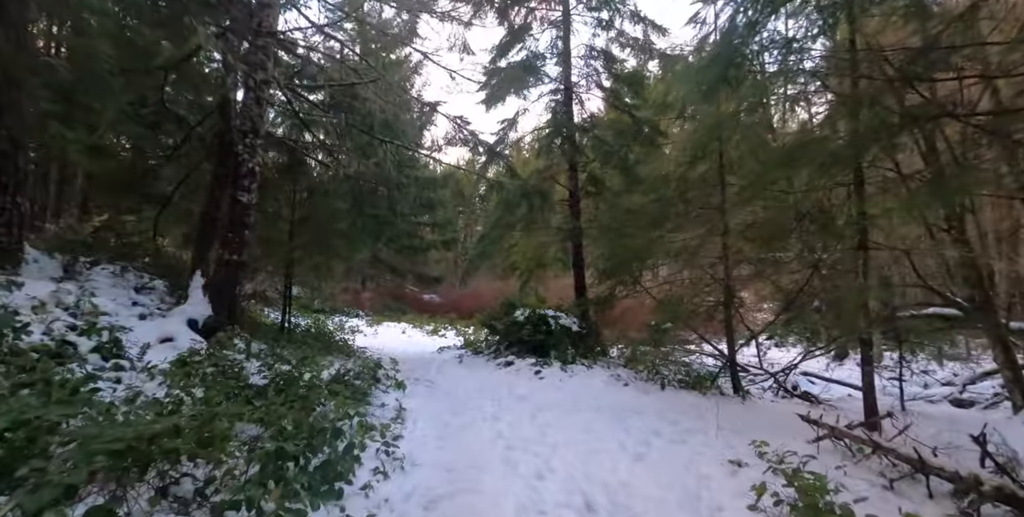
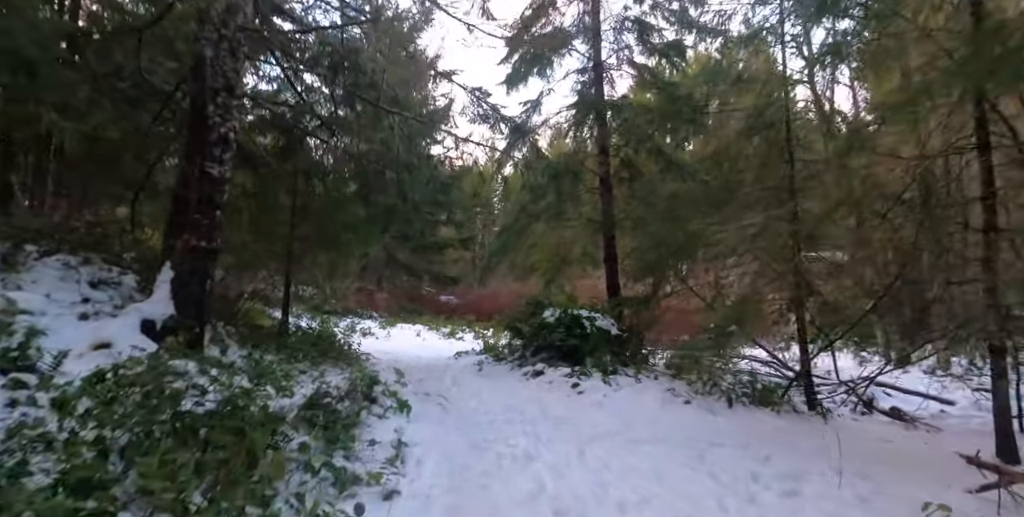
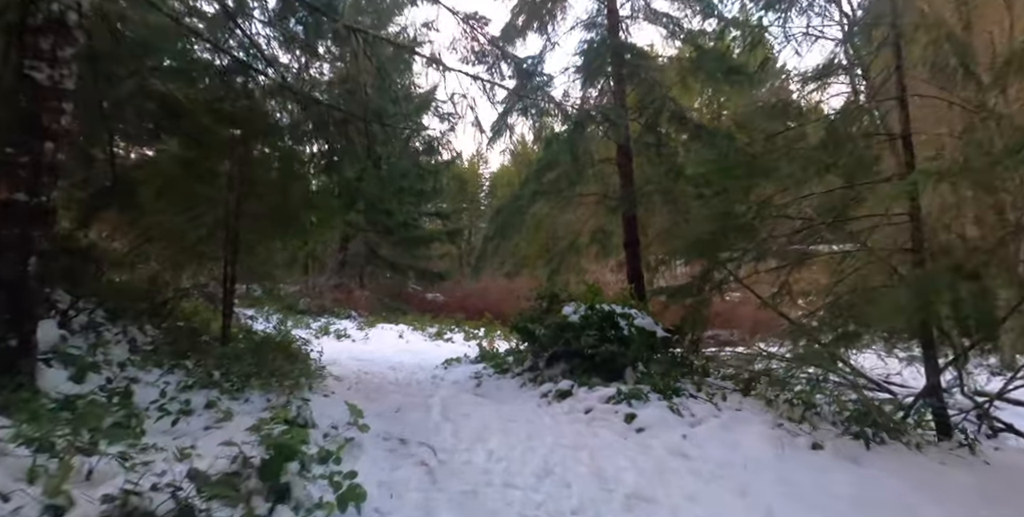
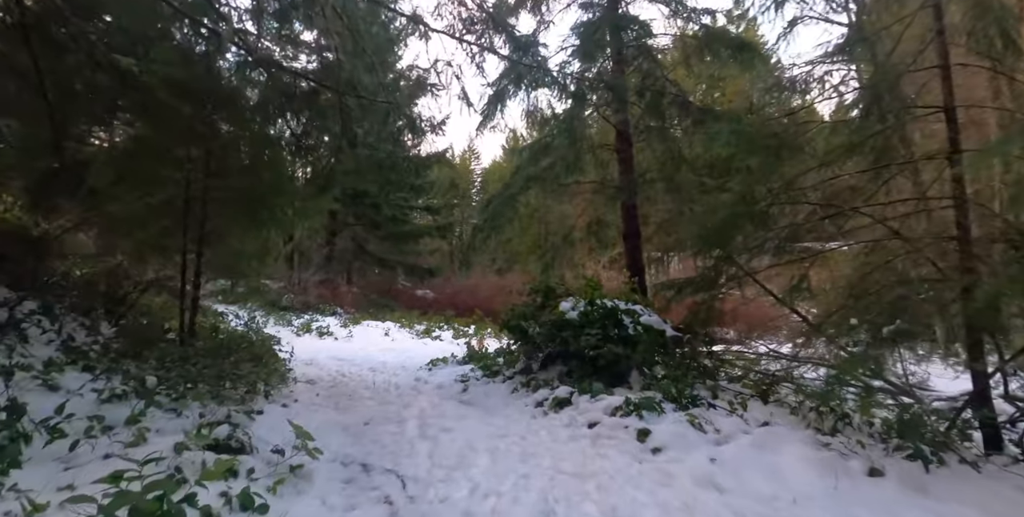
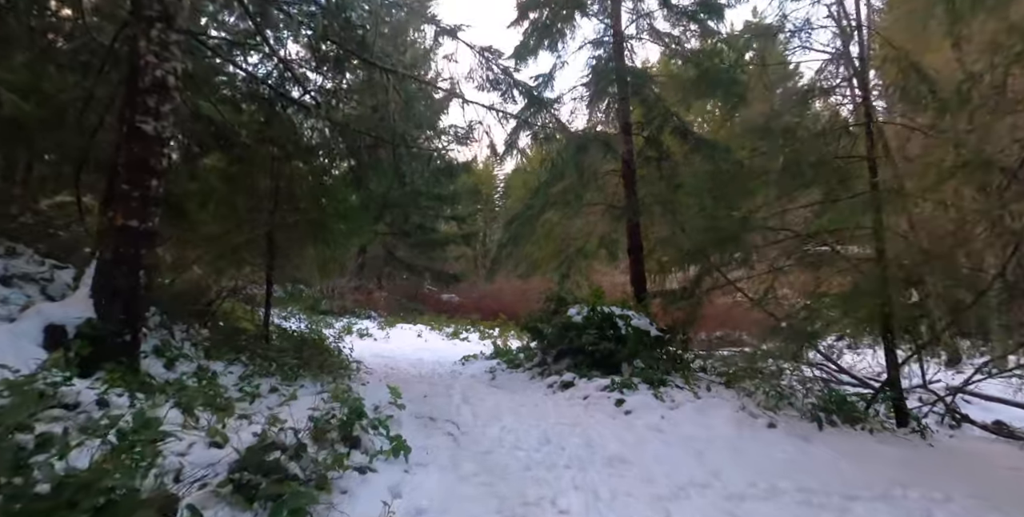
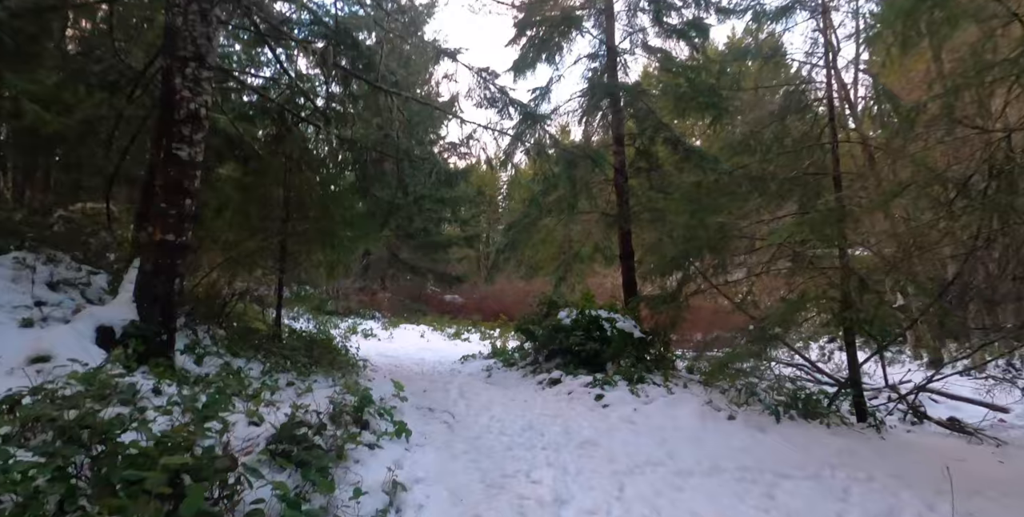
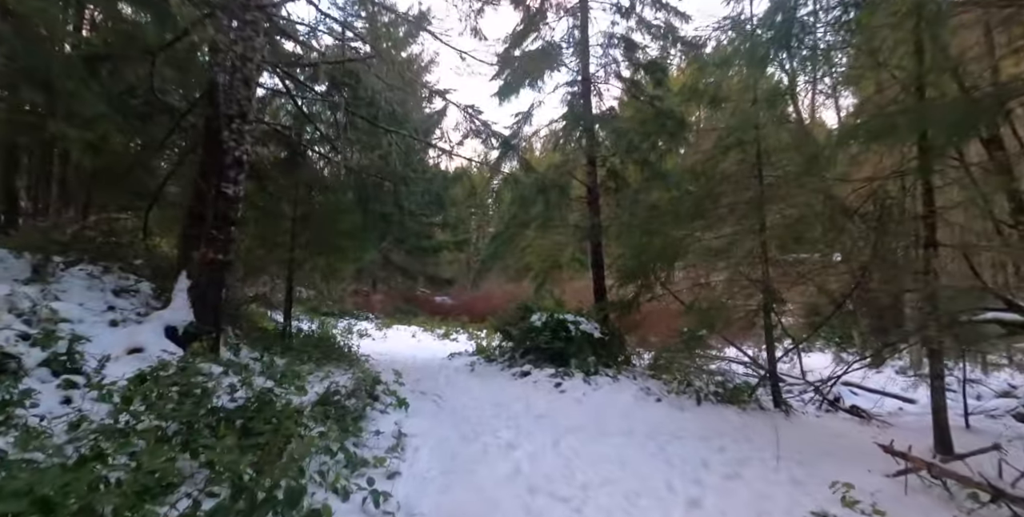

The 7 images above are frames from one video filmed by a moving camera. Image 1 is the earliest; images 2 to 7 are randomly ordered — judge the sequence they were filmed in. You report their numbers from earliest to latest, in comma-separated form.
7, 2, 6, 5, 3, 4
